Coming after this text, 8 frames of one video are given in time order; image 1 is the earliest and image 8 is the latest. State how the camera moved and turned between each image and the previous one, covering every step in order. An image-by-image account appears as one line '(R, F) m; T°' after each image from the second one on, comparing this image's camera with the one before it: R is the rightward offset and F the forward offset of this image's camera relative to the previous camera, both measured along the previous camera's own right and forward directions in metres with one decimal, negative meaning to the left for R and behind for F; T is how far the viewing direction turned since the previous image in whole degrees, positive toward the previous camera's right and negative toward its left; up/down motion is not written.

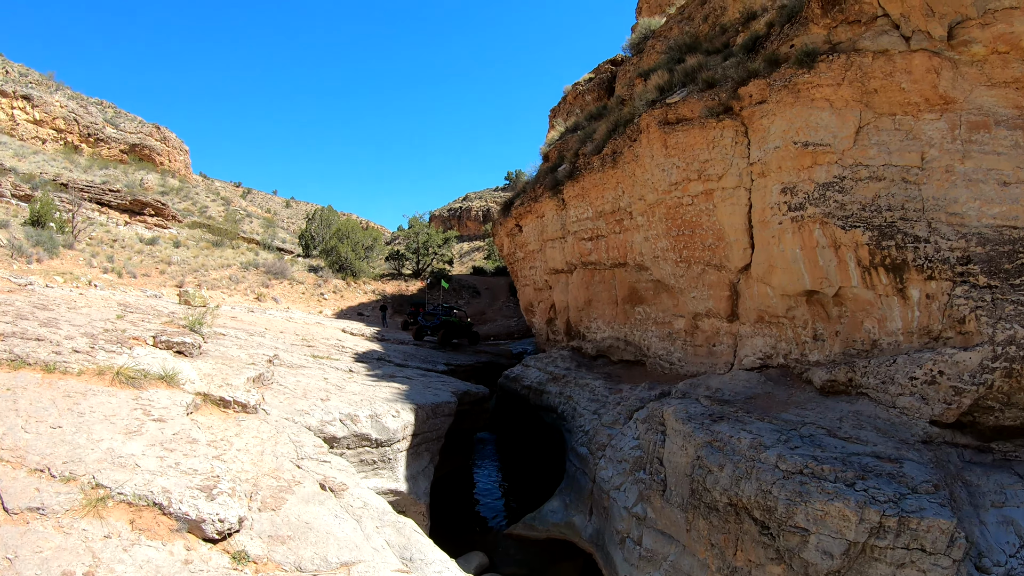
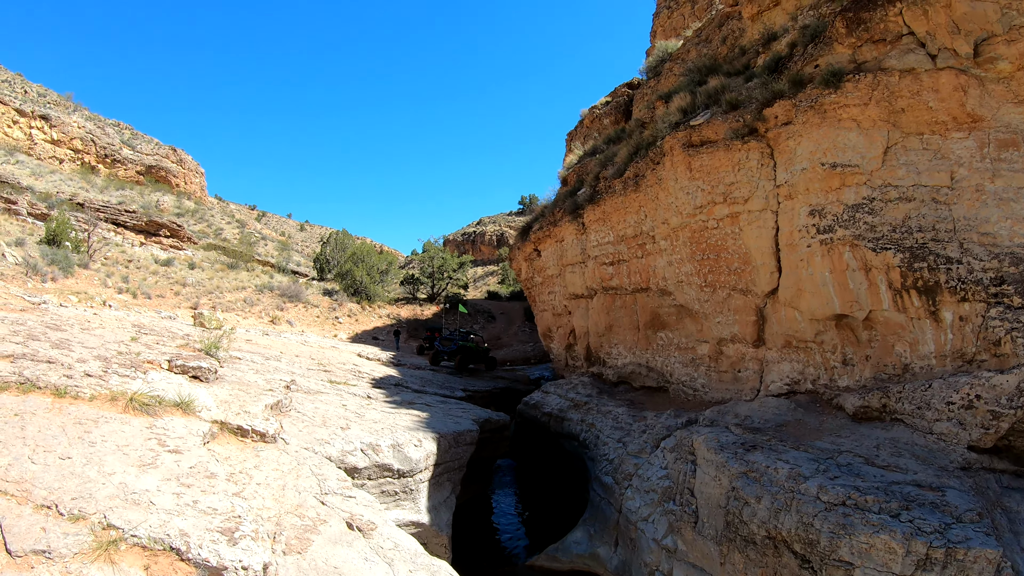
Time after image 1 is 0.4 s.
(-0.2, +0.2) m; -1°
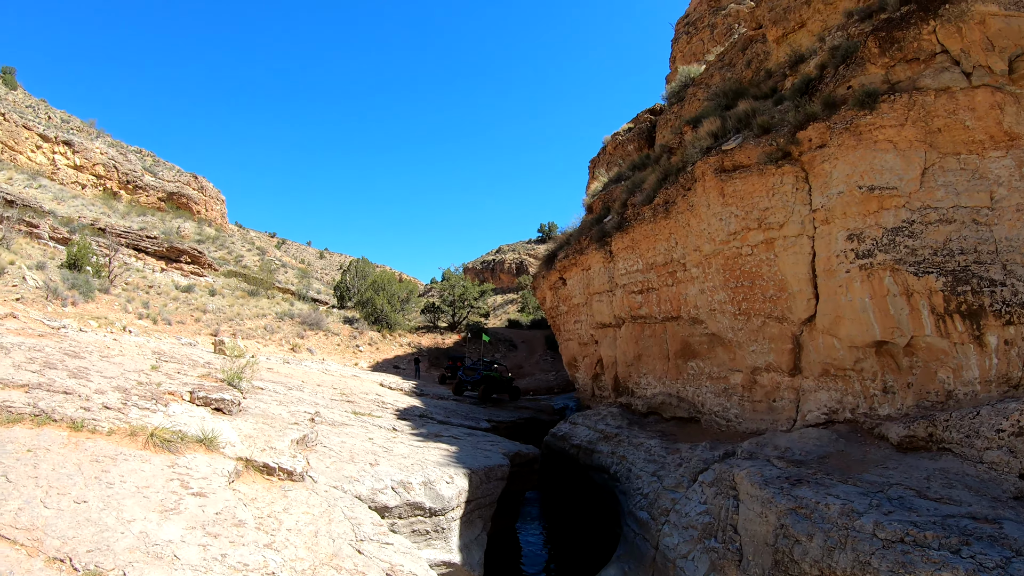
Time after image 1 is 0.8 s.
(-0.2, +0.2) m; -1°
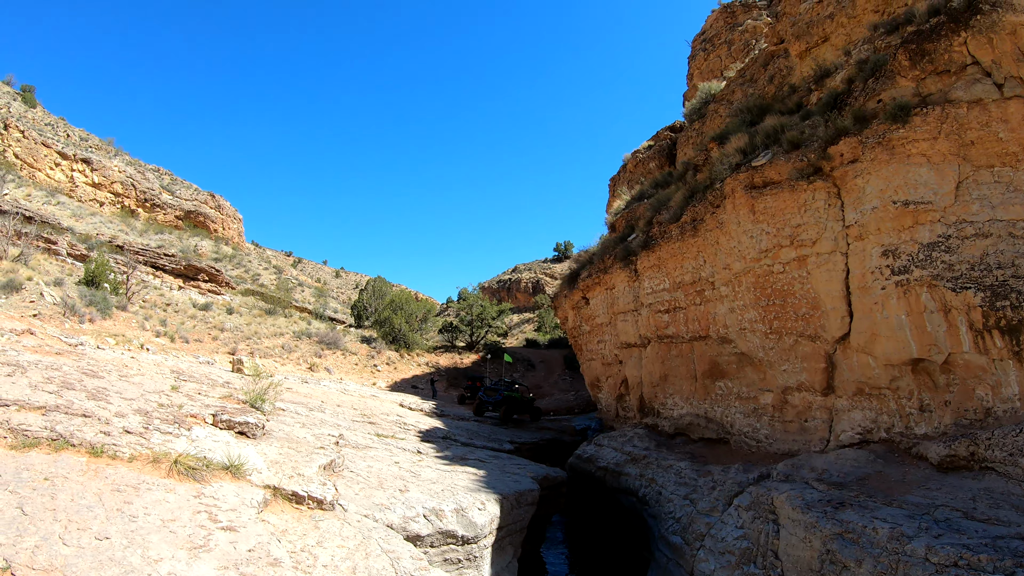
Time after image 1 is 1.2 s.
(-0.2, +0.2) m; -1°
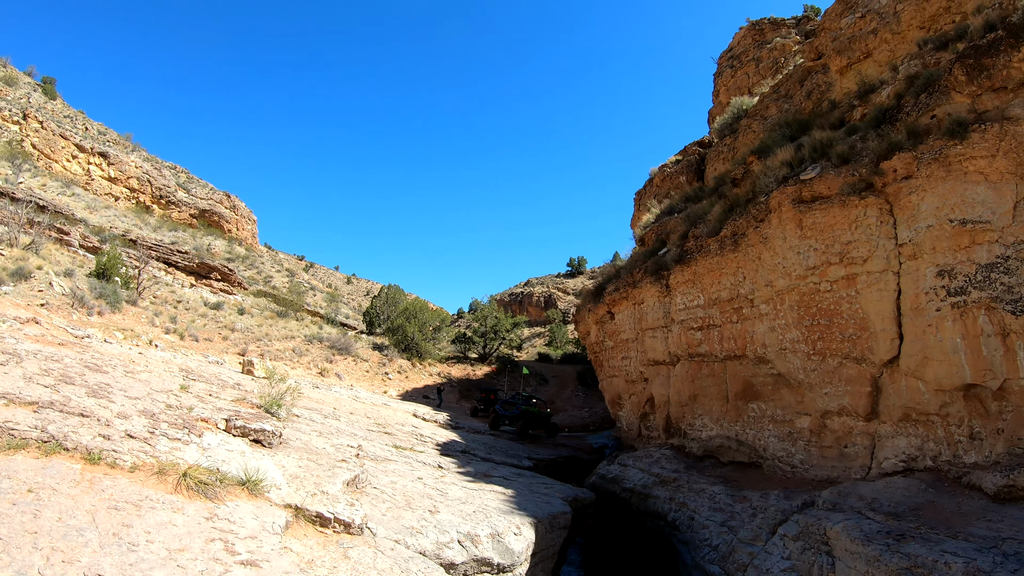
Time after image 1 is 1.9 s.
(-0.3, +0.4) m; -1°
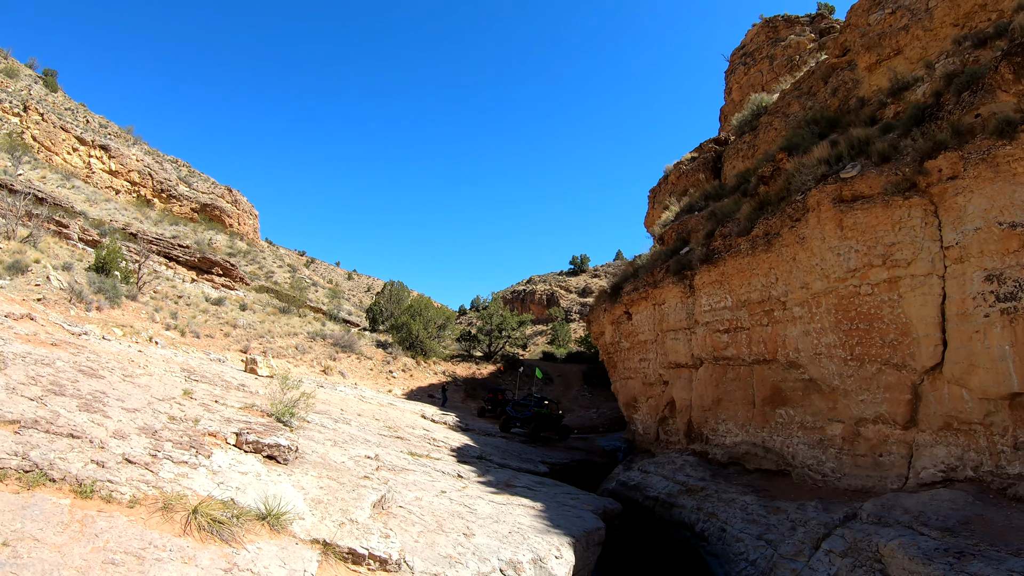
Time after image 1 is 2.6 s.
(-0.3, +0.4) m; 0°
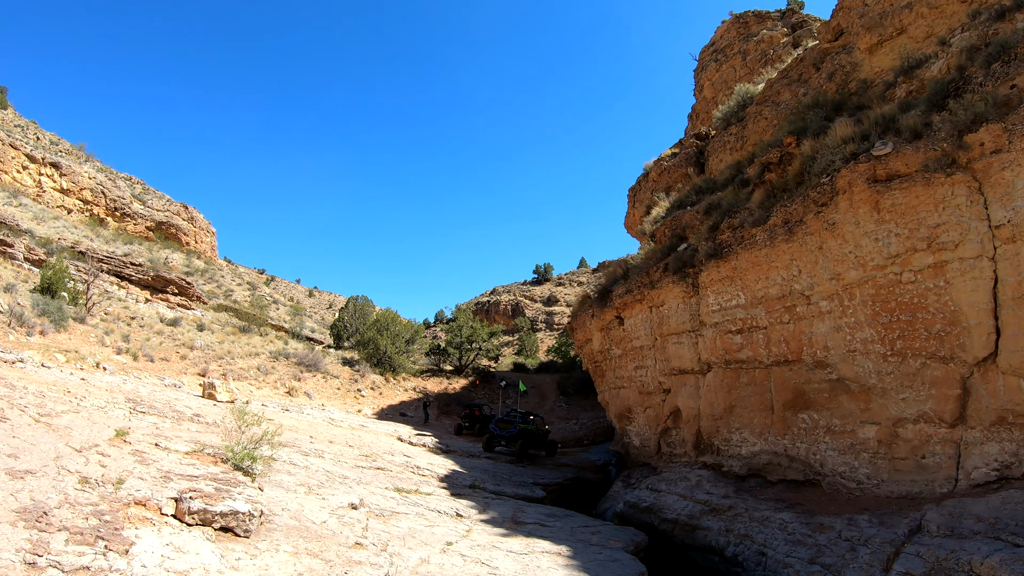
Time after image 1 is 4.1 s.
(-0.4, +0.9) m; +4°
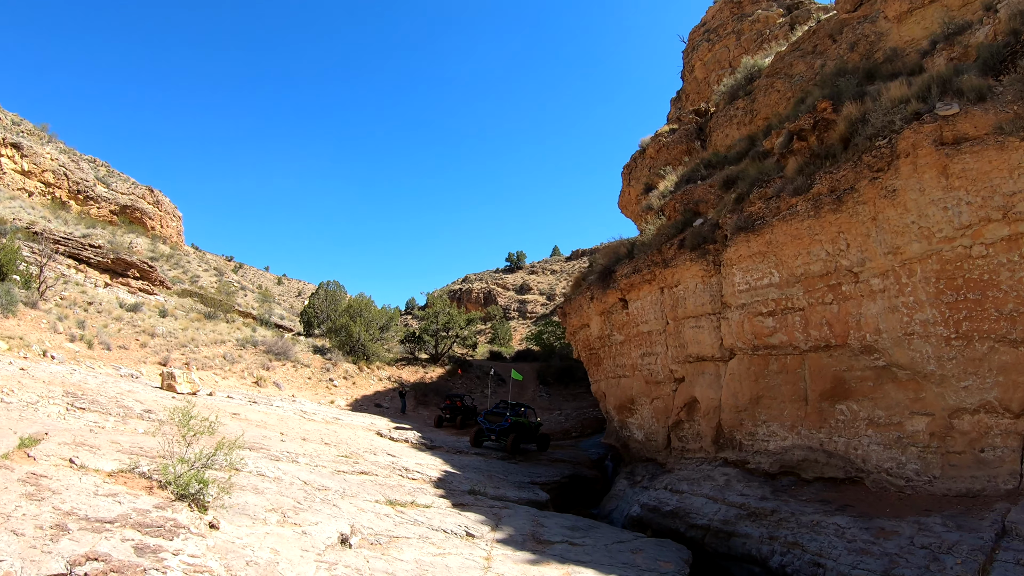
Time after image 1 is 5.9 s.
(-0.4, +1.0) m; +3°
